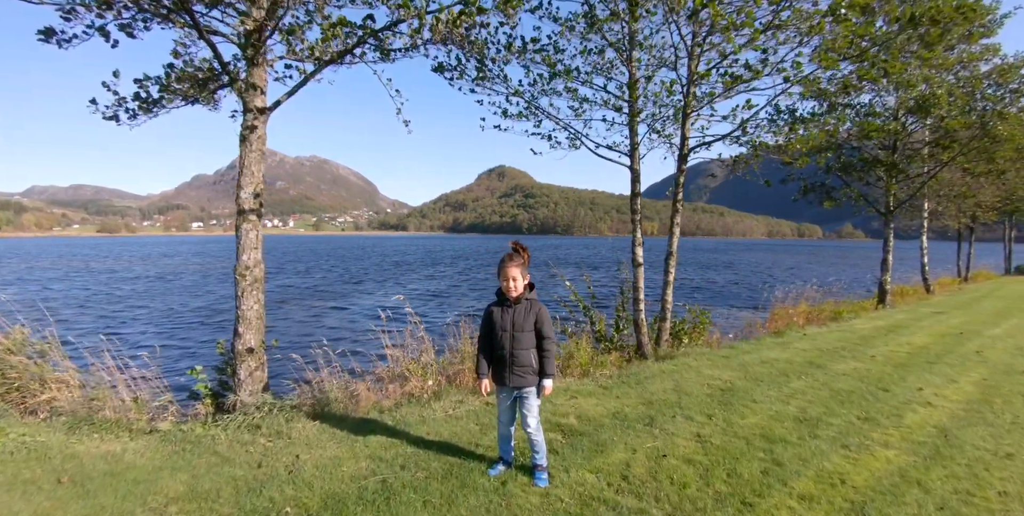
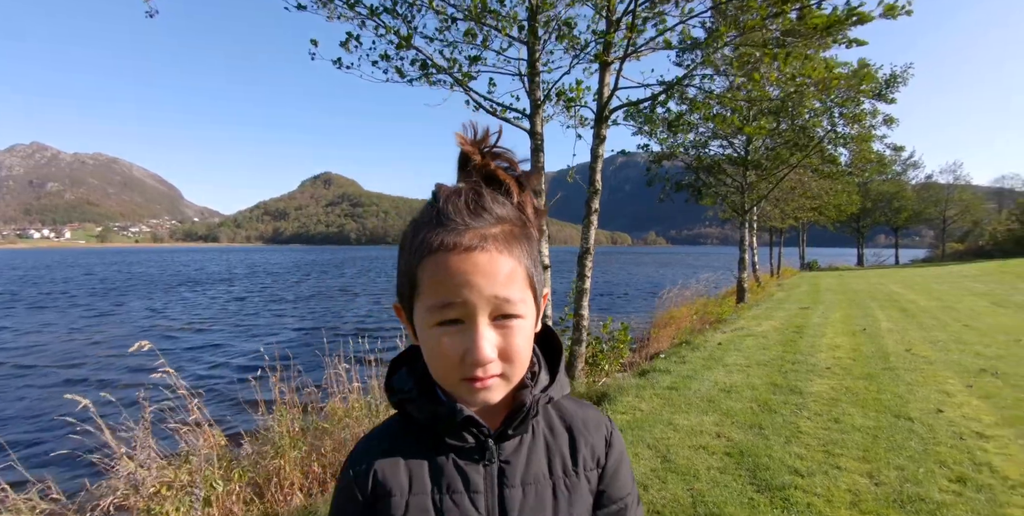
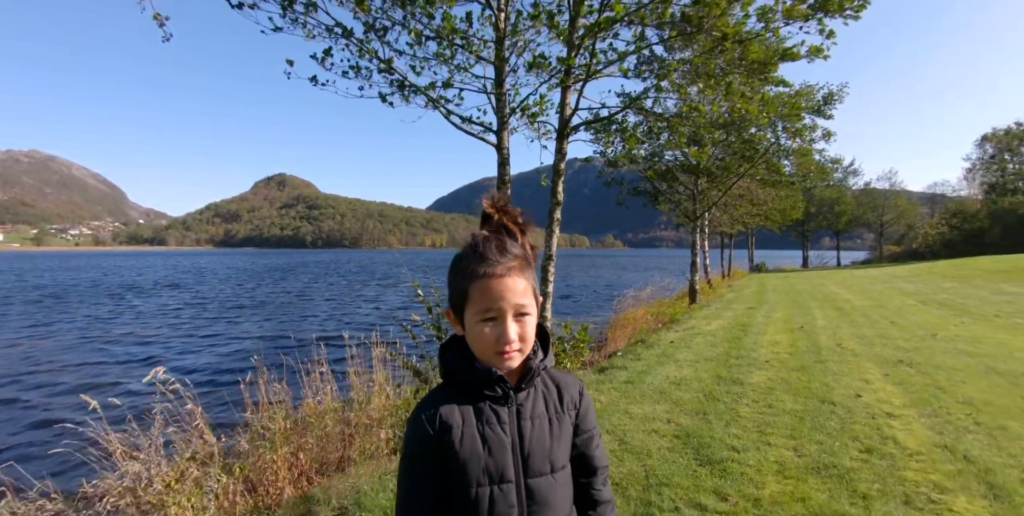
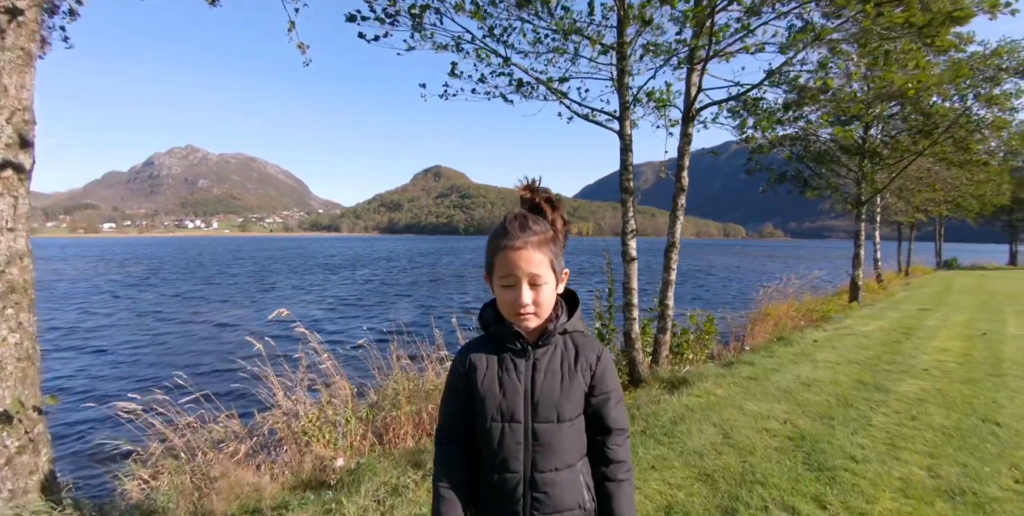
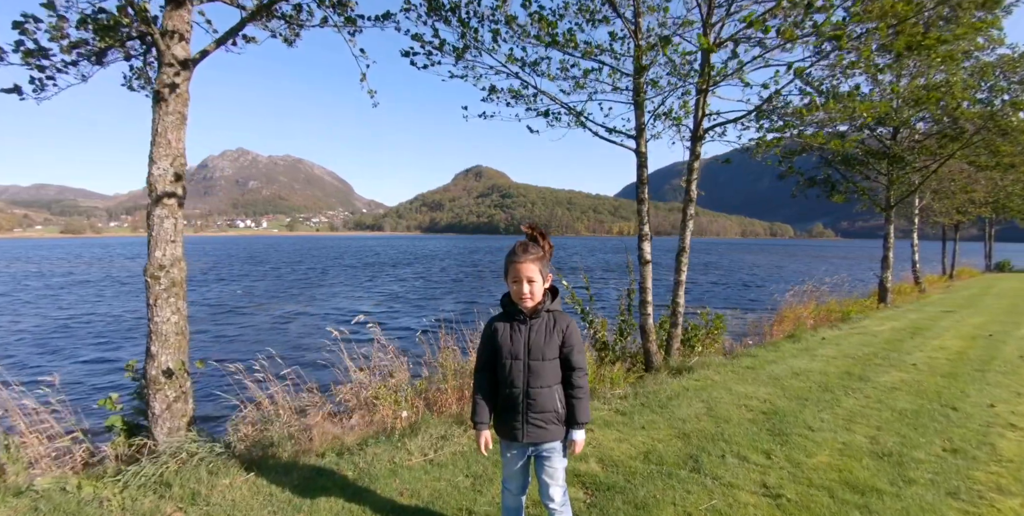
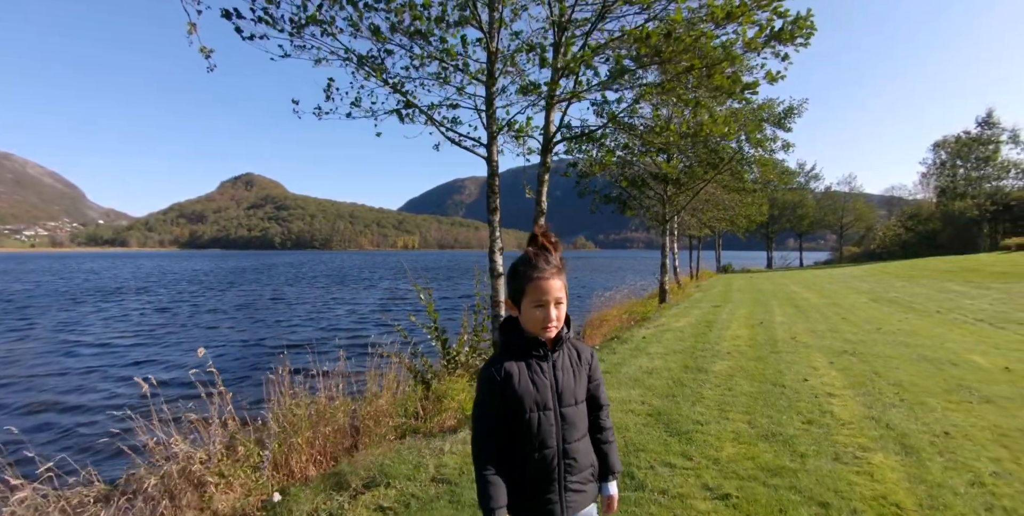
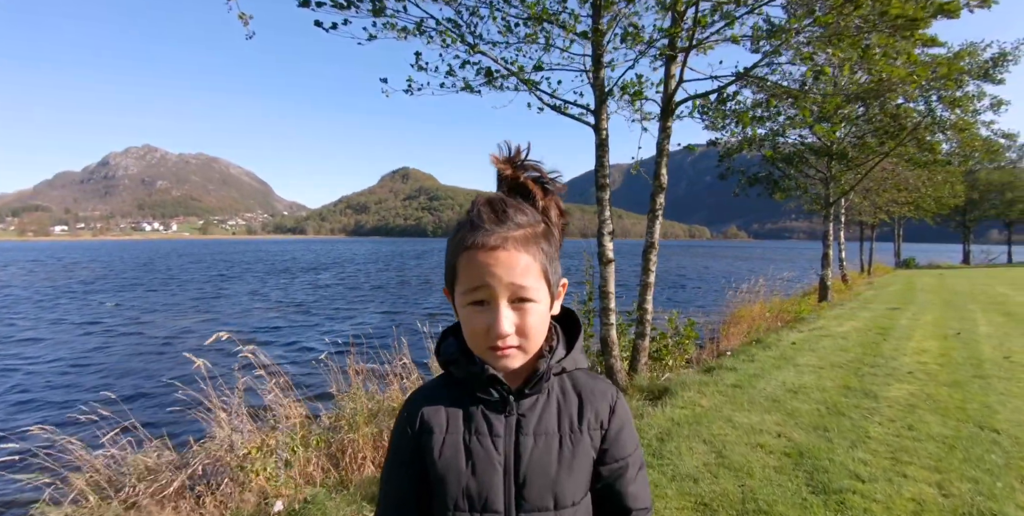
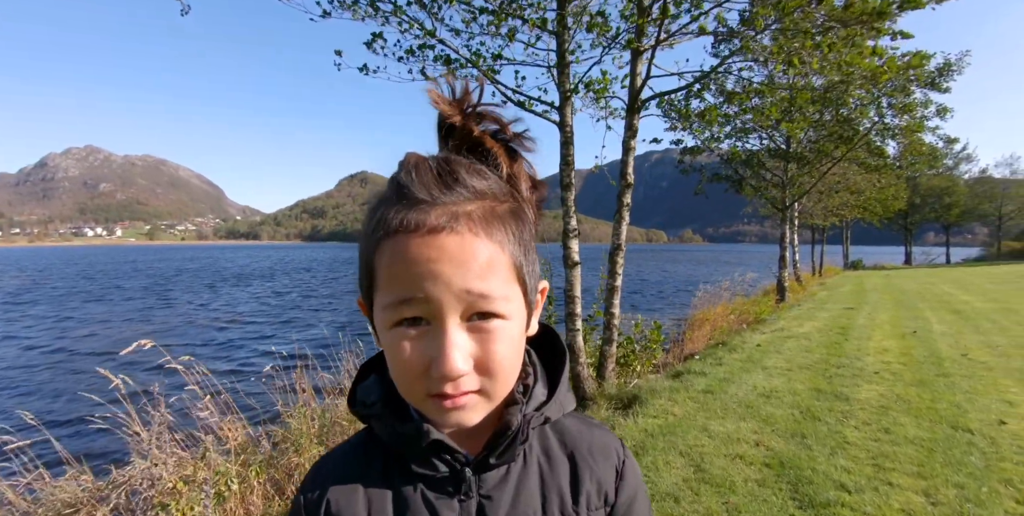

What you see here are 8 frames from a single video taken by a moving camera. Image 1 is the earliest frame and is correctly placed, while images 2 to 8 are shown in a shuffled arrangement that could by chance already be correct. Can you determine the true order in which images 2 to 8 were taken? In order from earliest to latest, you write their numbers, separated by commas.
5, 4, 7, 8, 2, 3, 6
